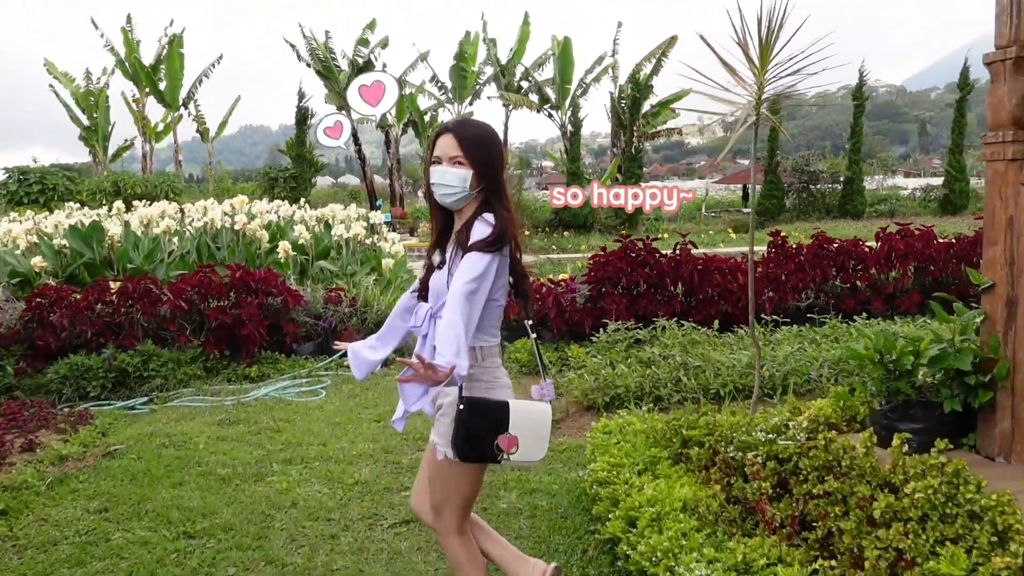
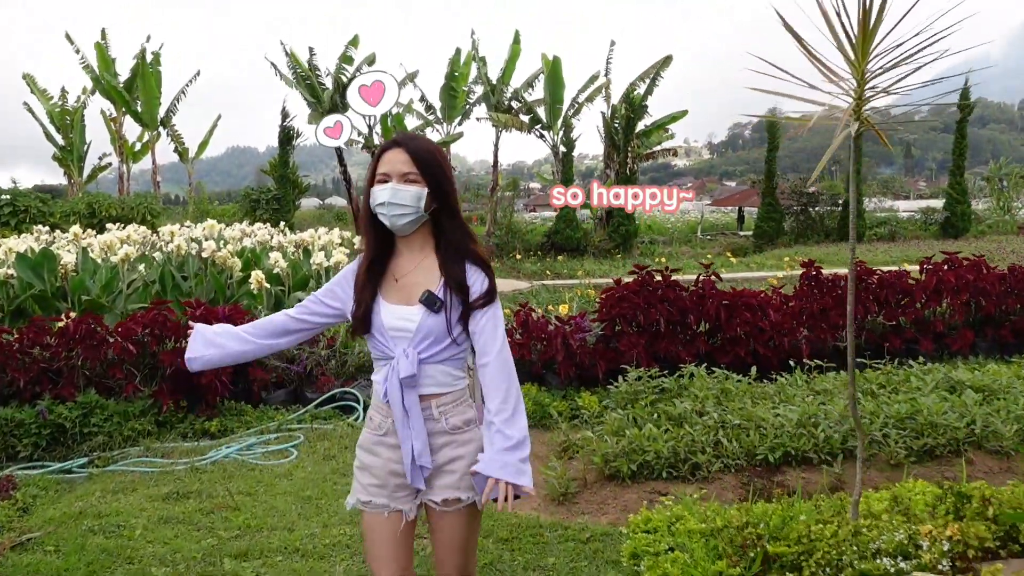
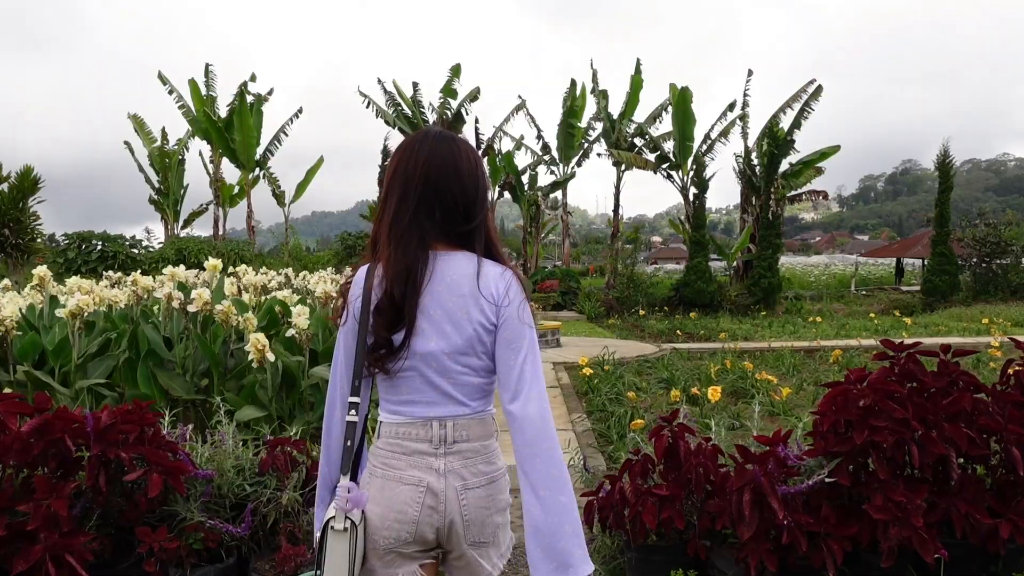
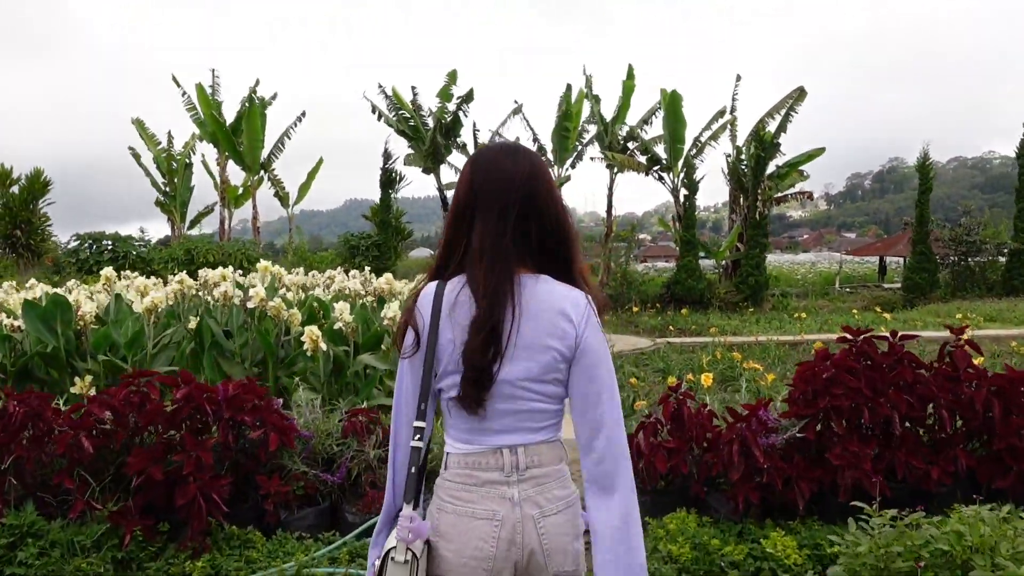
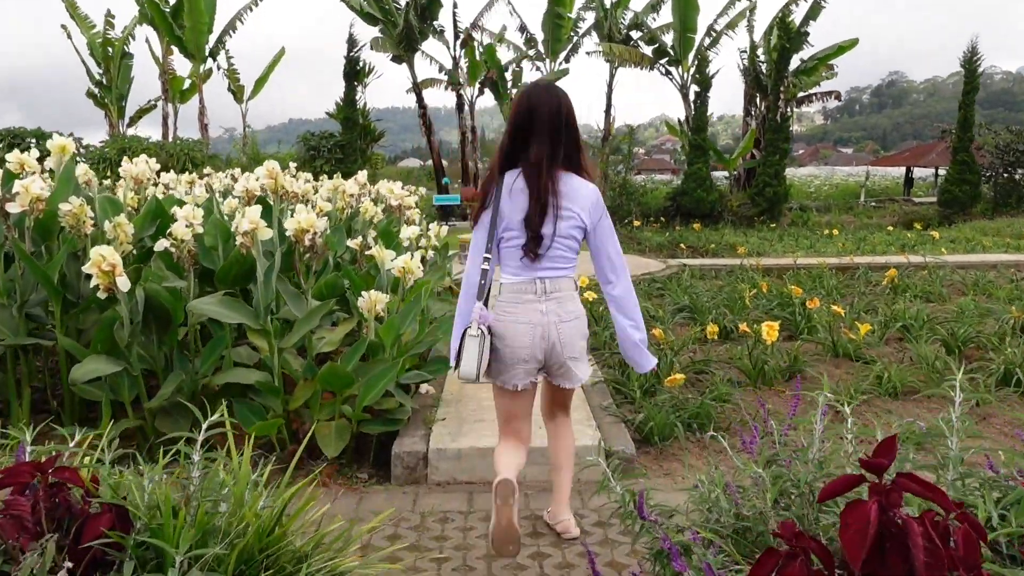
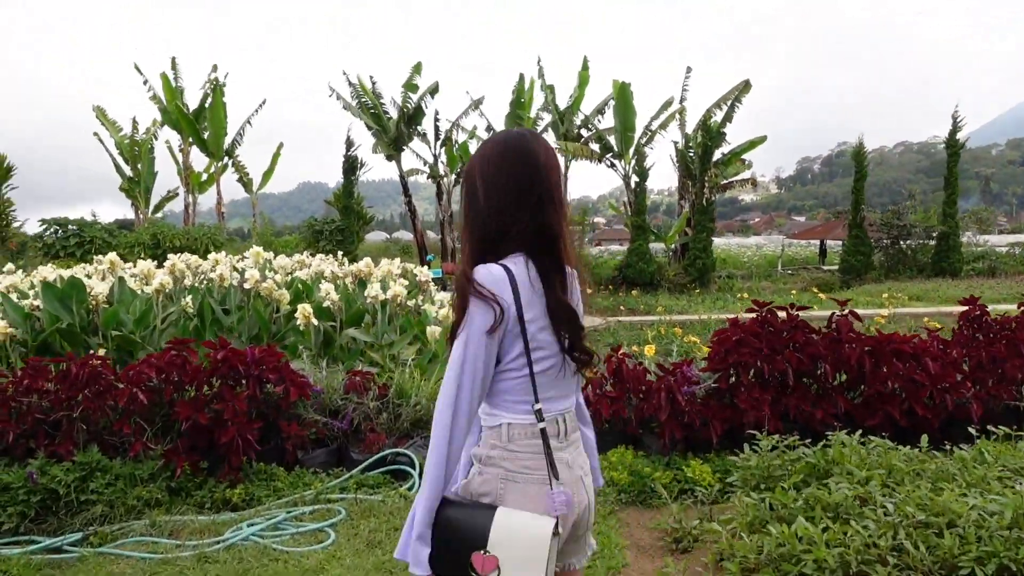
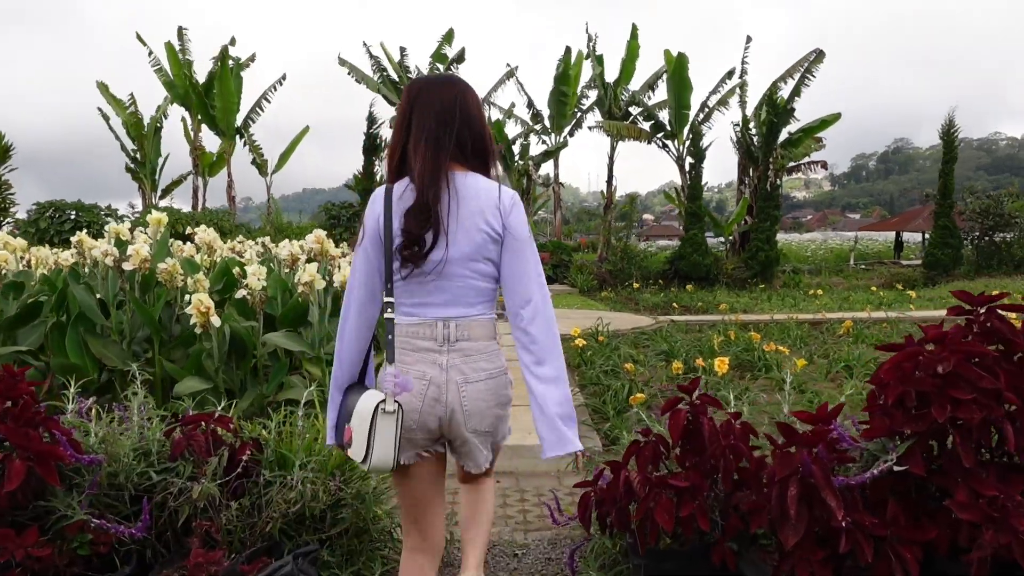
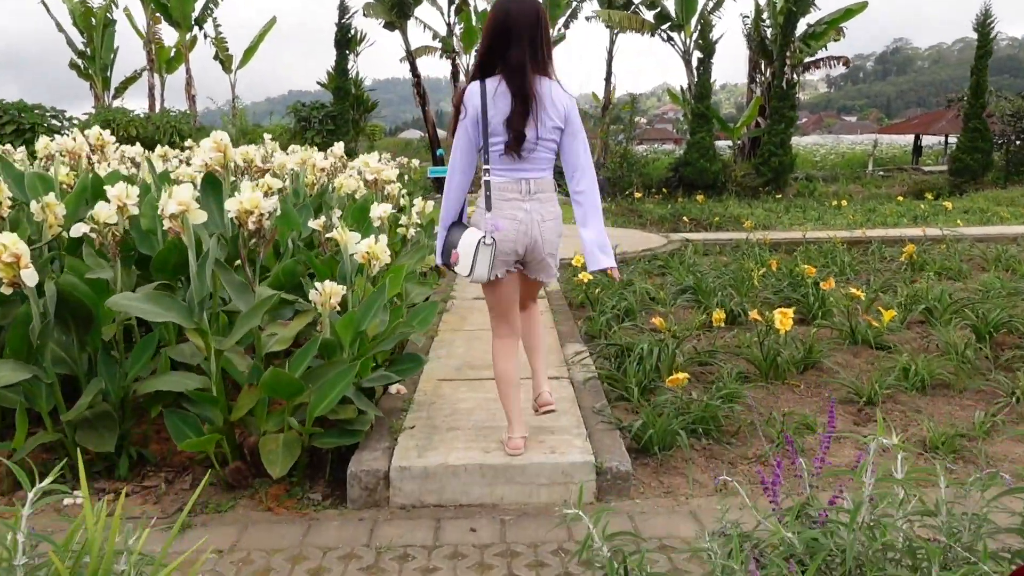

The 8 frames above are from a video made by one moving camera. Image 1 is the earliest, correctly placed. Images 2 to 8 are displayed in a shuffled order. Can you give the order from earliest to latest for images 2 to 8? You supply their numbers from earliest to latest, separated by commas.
2, 6, 4, 3, 7, 5, 8
